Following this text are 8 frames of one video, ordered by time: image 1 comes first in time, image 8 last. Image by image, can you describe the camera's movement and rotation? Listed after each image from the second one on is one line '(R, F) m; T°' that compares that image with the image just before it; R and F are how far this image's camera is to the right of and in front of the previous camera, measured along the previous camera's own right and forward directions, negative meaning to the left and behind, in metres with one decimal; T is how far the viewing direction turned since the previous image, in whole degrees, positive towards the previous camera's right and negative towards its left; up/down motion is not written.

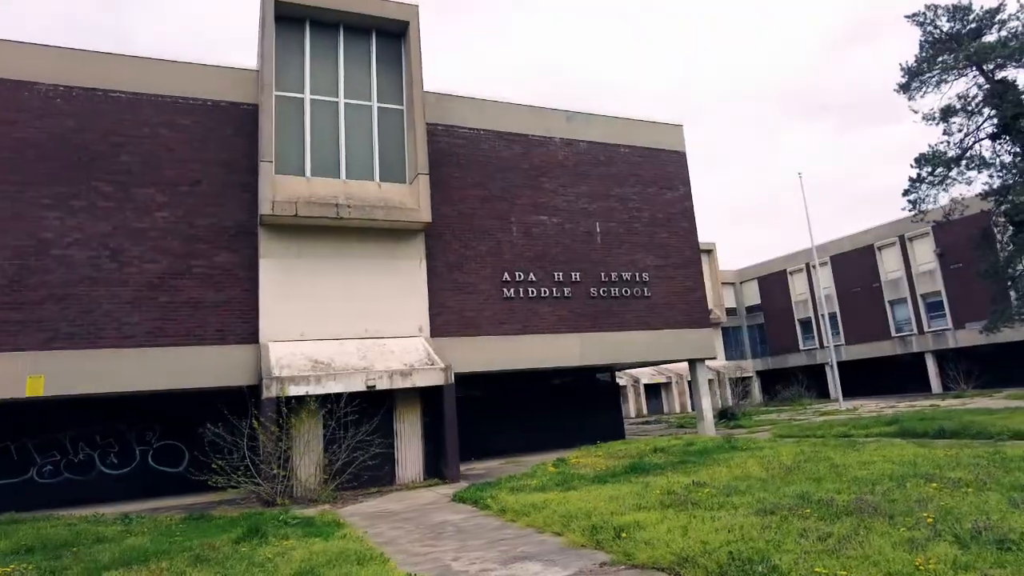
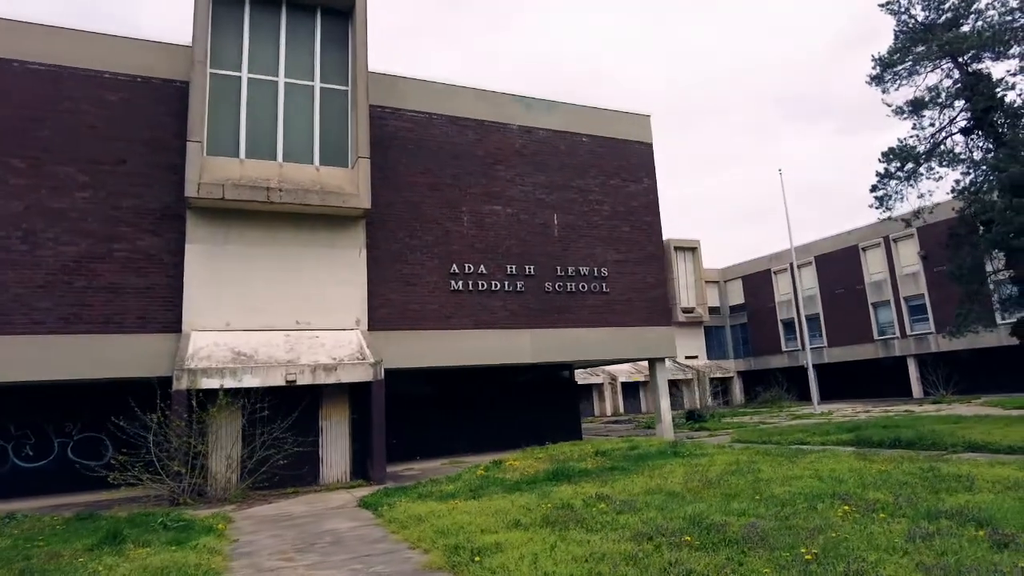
(+1.5, +0.9) m; 0°
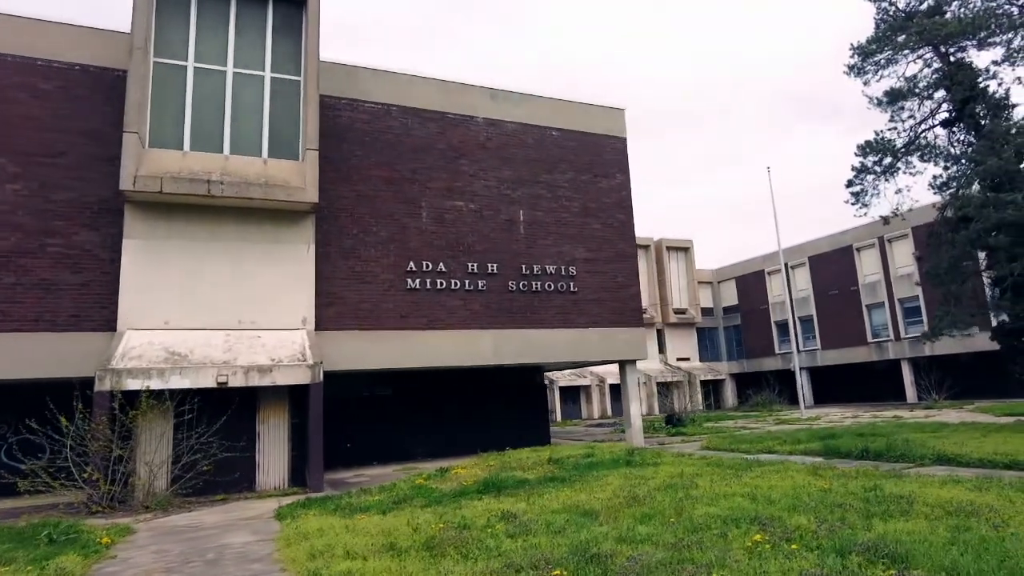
(+1.3, +0.8) m; -1°
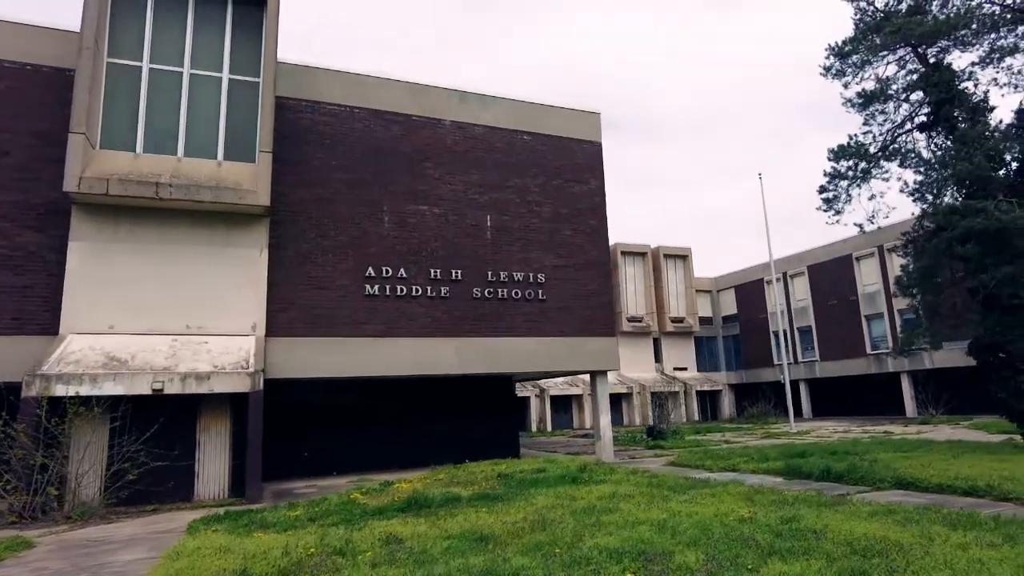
(+1.5, +0.5) m; -1°
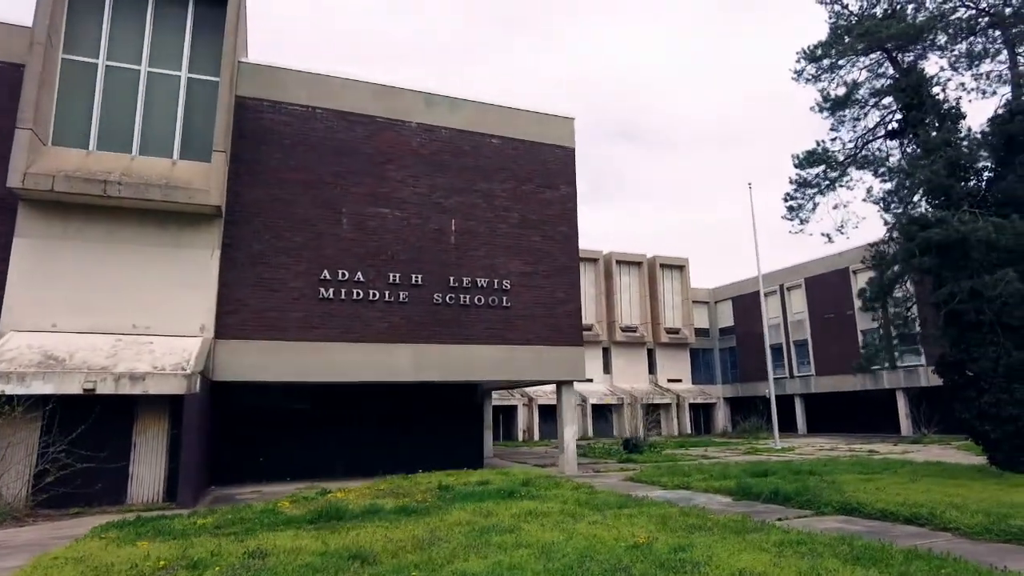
(+1.5, +0.4) m; -1°
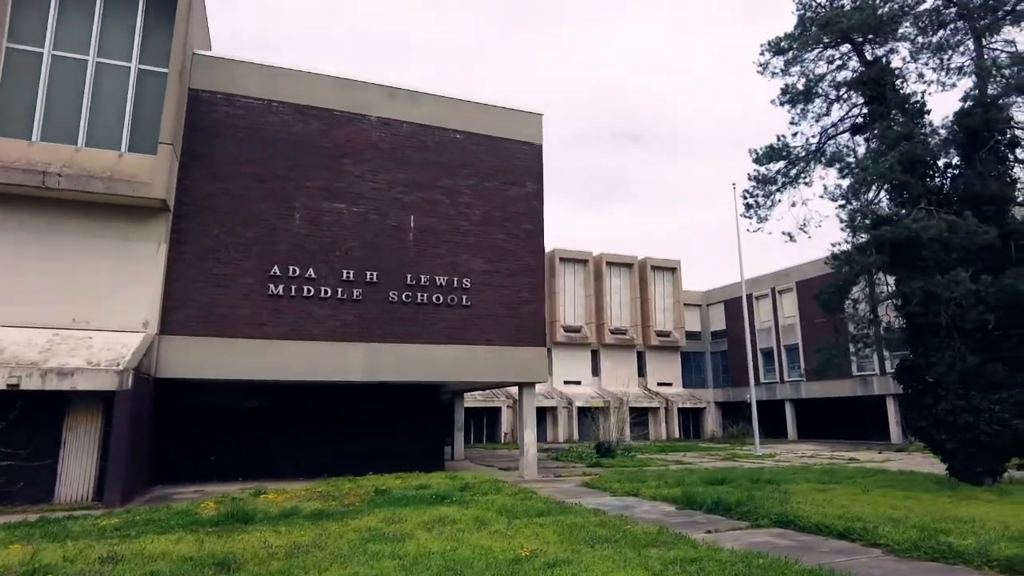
(+1.4, +0.5) m; -1°
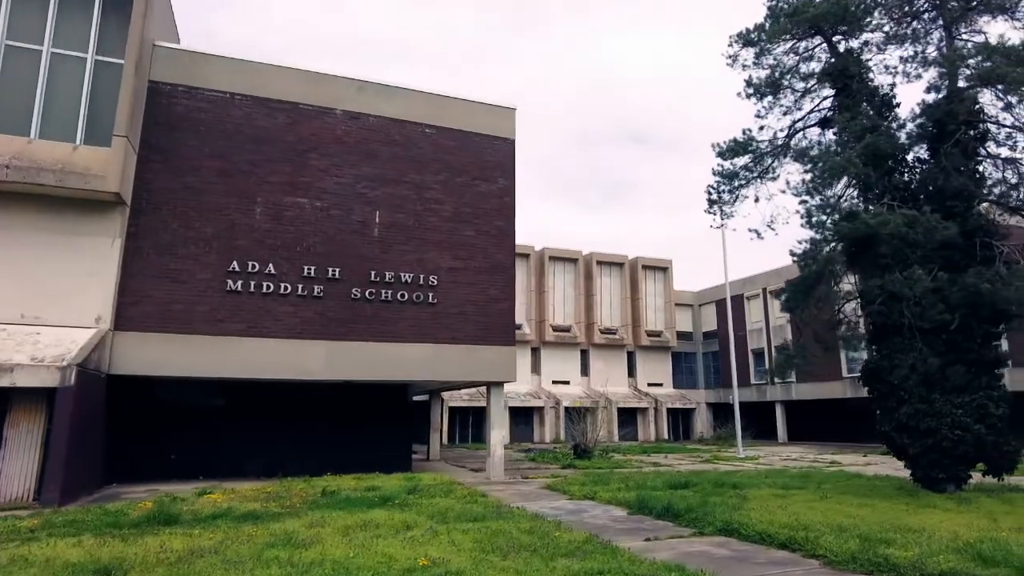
(+1.1, +0.4) m; -1°
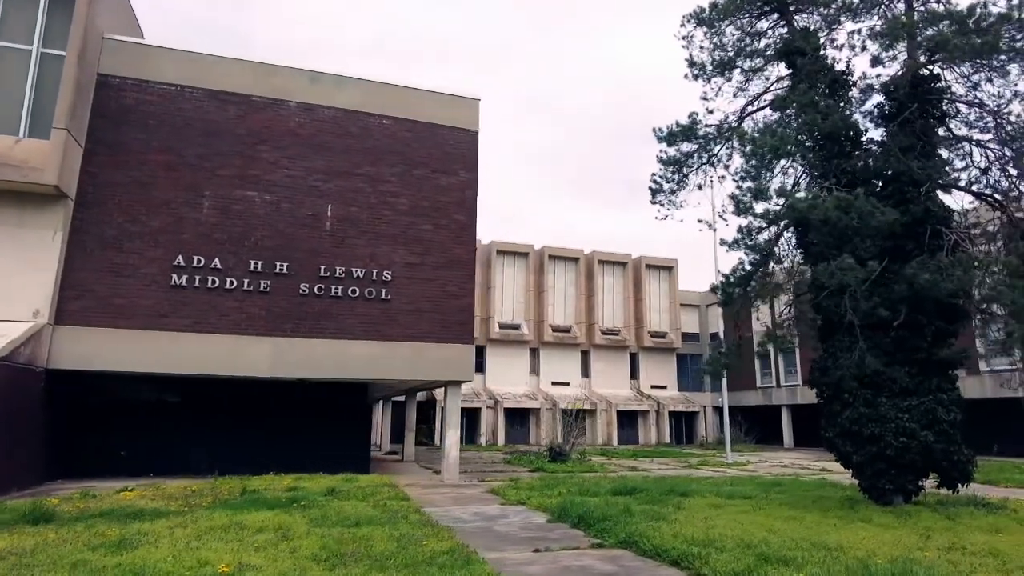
(+2.0, +0.7) m; -3°
